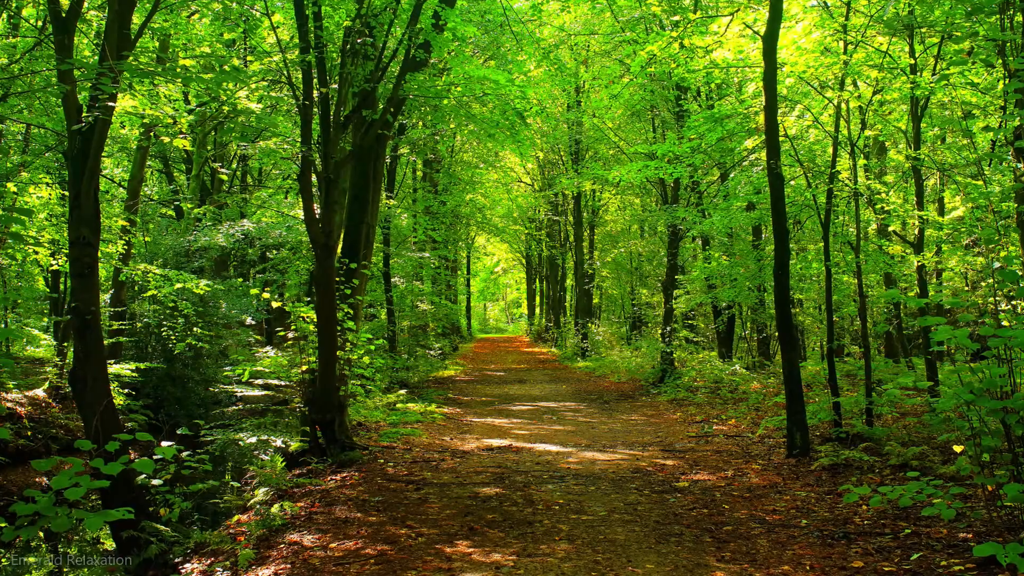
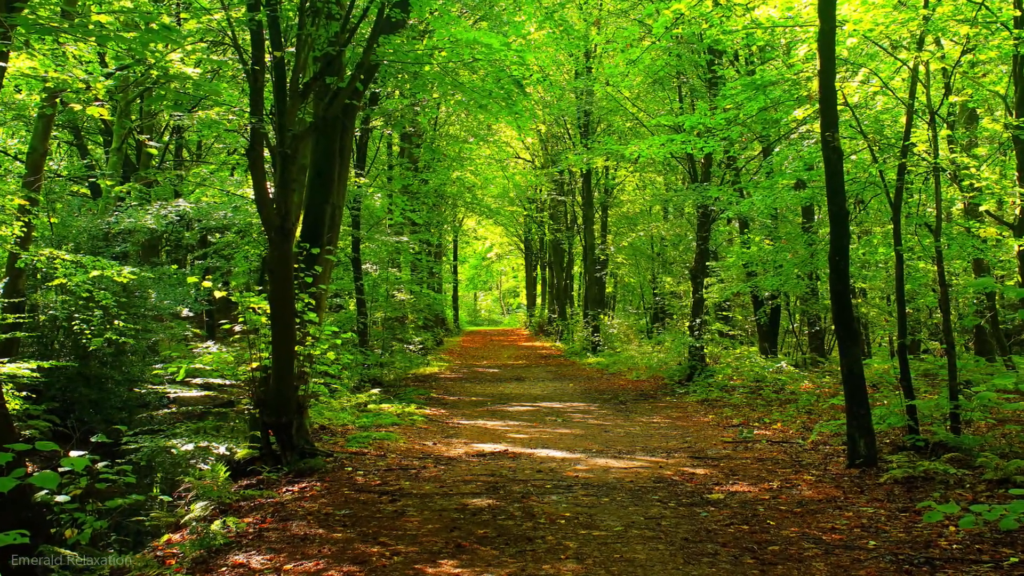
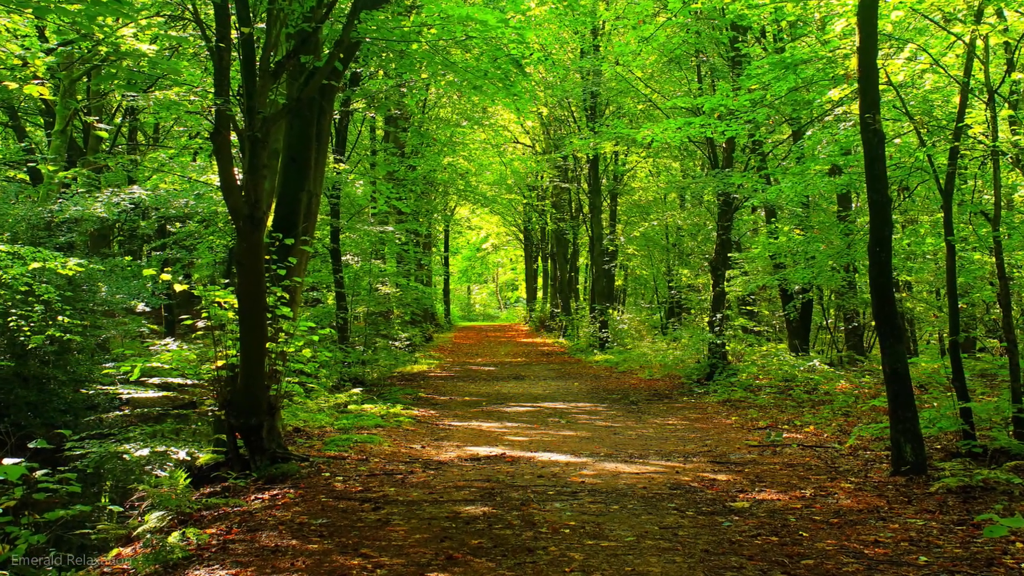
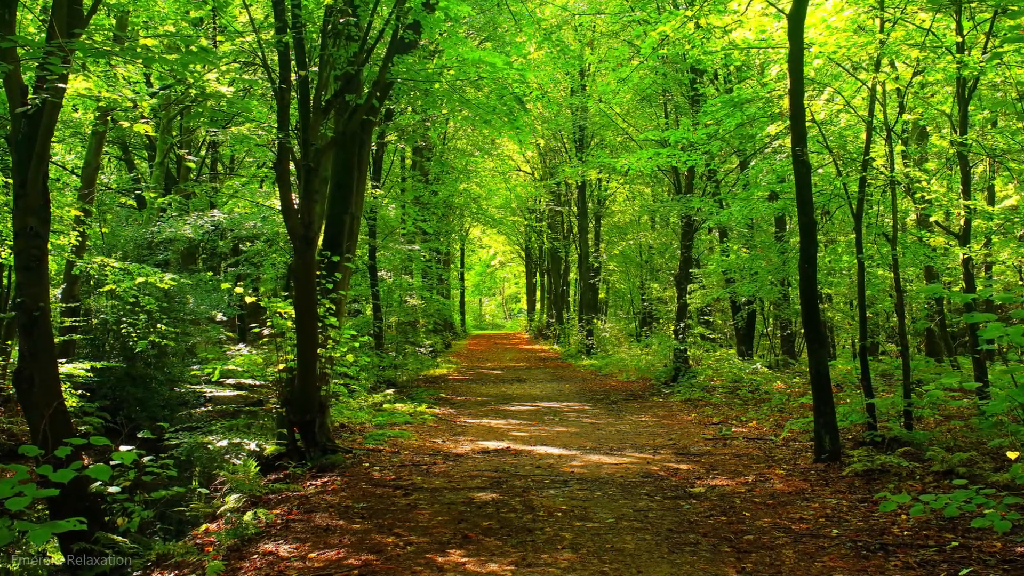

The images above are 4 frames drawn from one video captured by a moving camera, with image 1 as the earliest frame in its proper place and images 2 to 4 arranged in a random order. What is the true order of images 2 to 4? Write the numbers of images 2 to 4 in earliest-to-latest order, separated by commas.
4, 2, 3
